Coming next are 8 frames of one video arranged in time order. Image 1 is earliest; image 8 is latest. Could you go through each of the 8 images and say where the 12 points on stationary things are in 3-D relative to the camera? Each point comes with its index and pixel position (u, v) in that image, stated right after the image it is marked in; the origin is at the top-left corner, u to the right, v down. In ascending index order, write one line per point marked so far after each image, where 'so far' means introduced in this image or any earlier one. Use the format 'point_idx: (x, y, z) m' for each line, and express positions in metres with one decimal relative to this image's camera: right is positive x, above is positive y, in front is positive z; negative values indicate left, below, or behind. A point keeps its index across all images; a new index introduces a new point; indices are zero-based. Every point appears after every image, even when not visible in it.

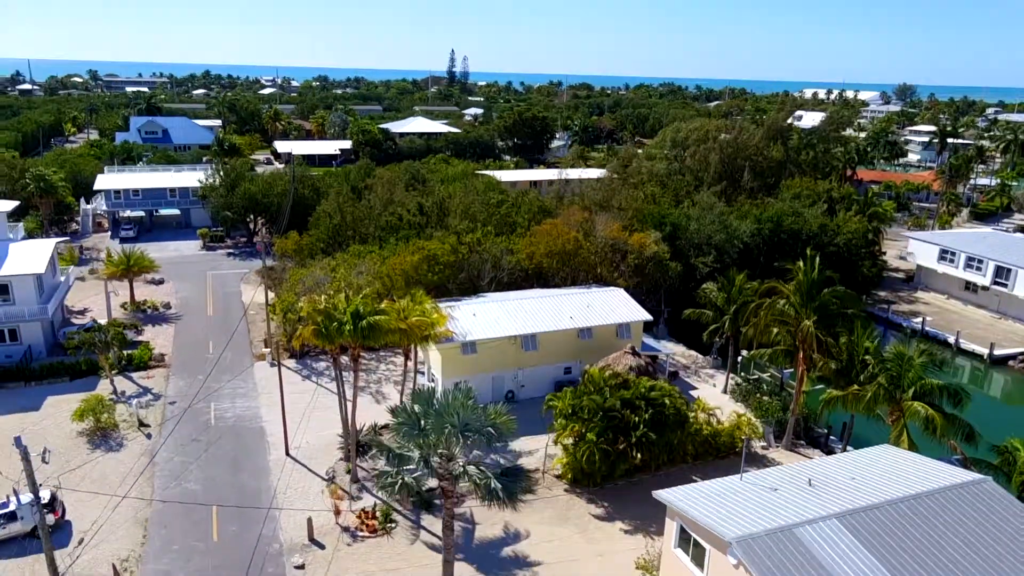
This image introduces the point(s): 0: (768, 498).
0: (+6.1, -5.2, +17.6) m
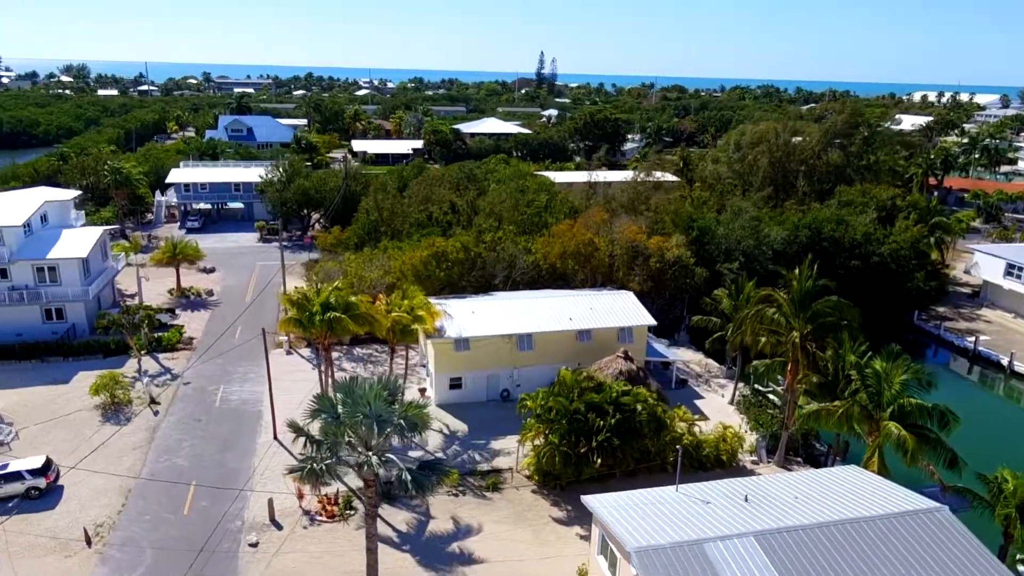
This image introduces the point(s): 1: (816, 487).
0: (+4.2, -5.3, +16.9) m
1: (+7.7, -5.1, +18.7) m
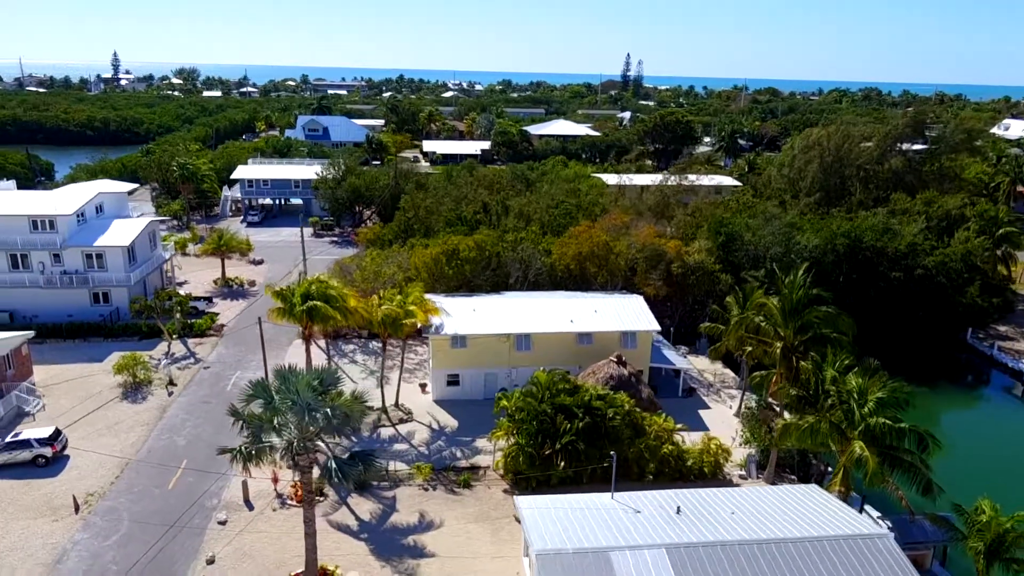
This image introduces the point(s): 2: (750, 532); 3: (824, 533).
0: (+2.3, -5.4, +16.6) m
1: (+6.1, -5.3, +17.9) m
2: (+5.2, -5.4, +16.1) m
3: (+6.9, -5.4, +16.0) m
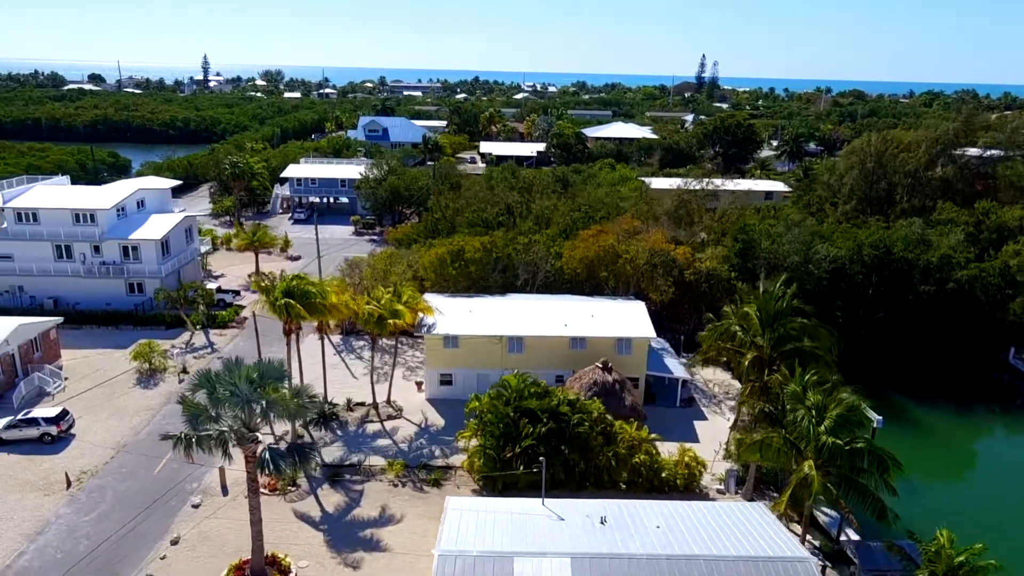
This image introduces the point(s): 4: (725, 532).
0: (+0.5, -5.5, +16.5) m
1: (+4.4, -5.5, +17.4) m
2: (+3.3, -5.6, +15.7) m
3: (+4.9, -5.7, +15.4) m
4: (+4.9, -5.6, +16.5) m
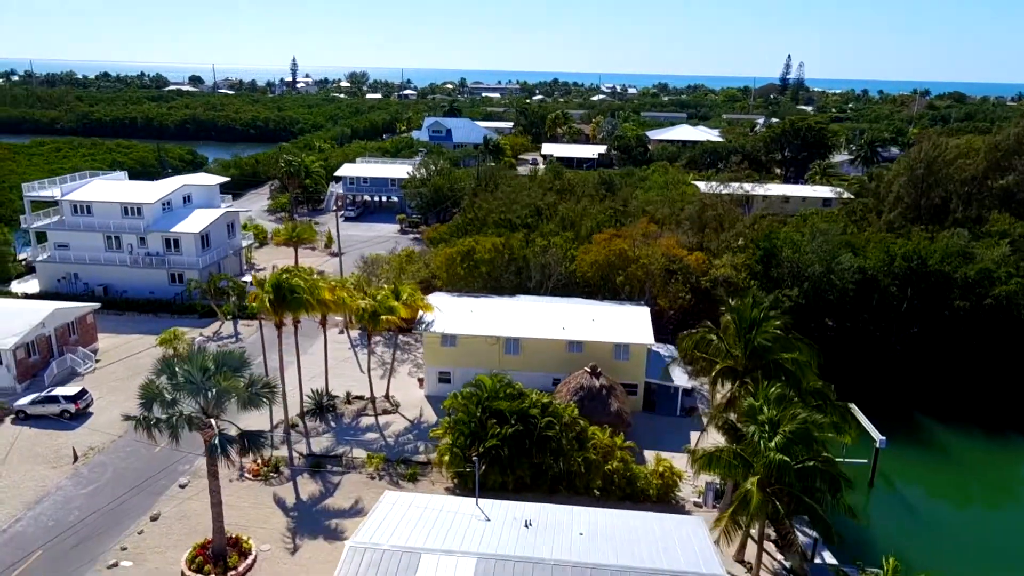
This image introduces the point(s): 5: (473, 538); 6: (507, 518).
0: (-1.3, -5.5, +16.6) m
1: (+2.7, -5.6, +17.1) m
2: (+1.5, -5.7, +15.5) m
3: (+3.0, -5.8, +15.1) m
4: (+3.1, -5.7, +16.2) m
5: (-0.9, -5.5, +16.1) m
6: (-0.1, -5.4, +17.1) m
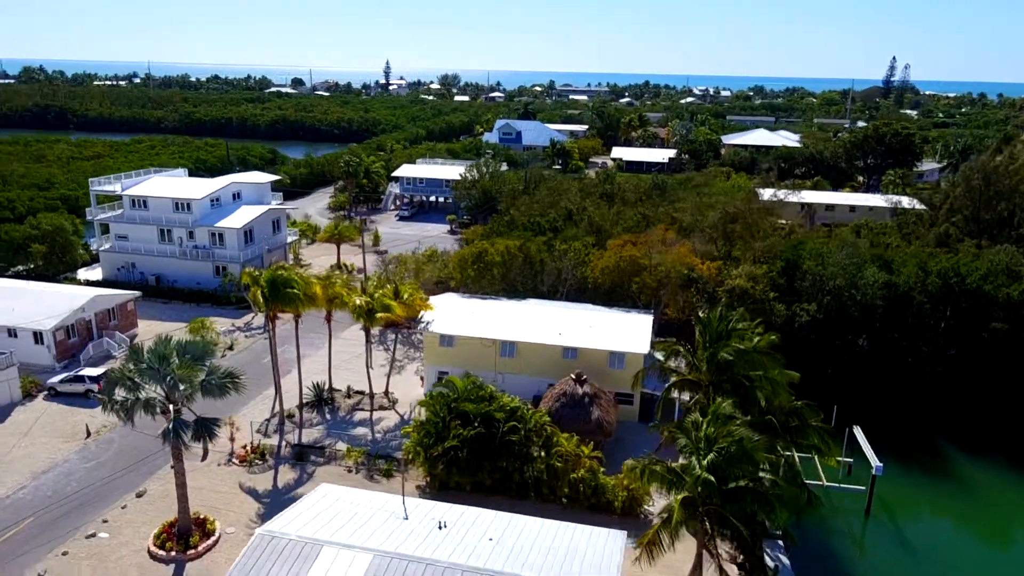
0: (-3.3, -5.5, +17.0) m
1: (+0.7, -5.8, +17.0) m
2: (-0.7, -5.8, +15.5) m
3: (+0.8, -6.0, +14.9) m
4: (+1.0, -5.9, +16.0) m
5: (-2.9, -5.6, +16.4) m
6: (-2.0, -5.5, +17.3) m
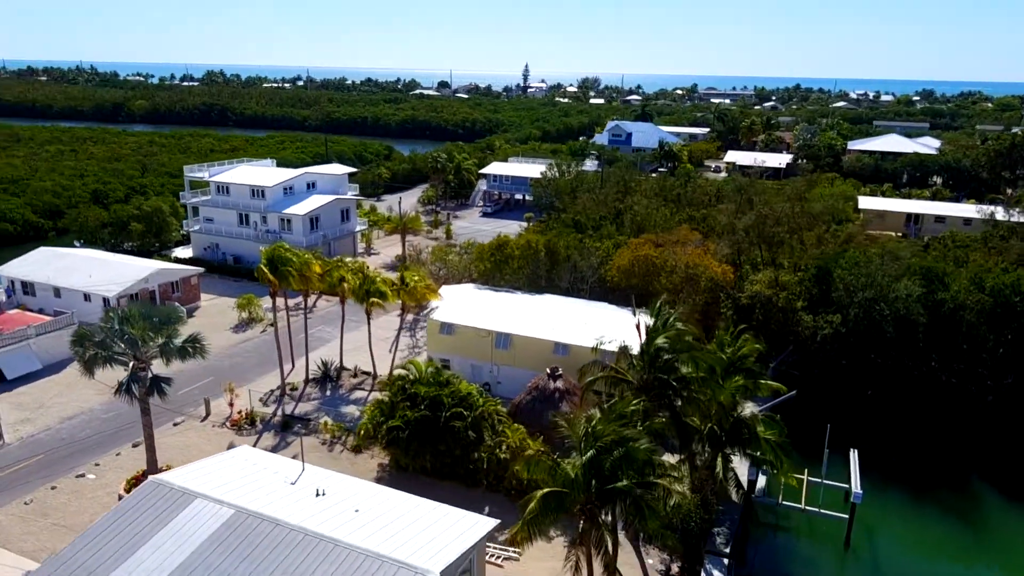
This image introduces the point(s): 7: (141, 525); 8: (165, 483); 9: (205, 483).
0: (-6.2, -4.8, +17.9) m
1: (-2.3, -5.3, +17.1) m
2: (-4.0, -5.3, +16.0) m
3: (-2.6, -5.5, +15.1) m
4: (-2.2, -5.5, +16.1) m
5: (-6.0, -4.9, +17.2) m
6: (-5.0, -4.9, +17.9) m
7: (-8.3, -5.3, +16.2) m
8: (-8.2, -4.7, +17.1) m
9: (-7.4, -4.7, +17.5) m
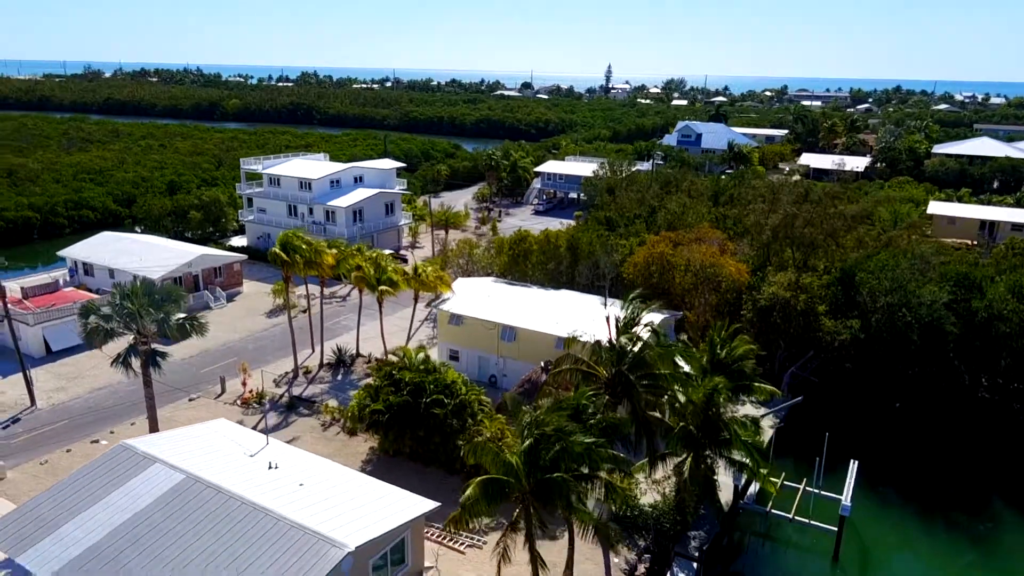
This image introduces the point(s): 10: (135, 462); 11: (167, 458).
0: (-7.5, -4.3, +18.6) m
1: (-3.7, -4.9, +17.5) m
2: (-5.5, -4.8, +16.5) m
3: (-4.3, -5.1, +15.5) m
4: (-3.7, -5.0, +16.5) m
5: (-7.3, -4.4, +18.0) m
6: (-6.2, -4.4, +18.6) m
7: (-9.8, -4.7, +17.2) m
8: (-9.5, -4.0, +18.1) m
9: (-8.7, -4.1, +18.4) m
10: (-9.2, -4.3, +17.6) m
11: (-8.5, -4.2, +17.8) m
